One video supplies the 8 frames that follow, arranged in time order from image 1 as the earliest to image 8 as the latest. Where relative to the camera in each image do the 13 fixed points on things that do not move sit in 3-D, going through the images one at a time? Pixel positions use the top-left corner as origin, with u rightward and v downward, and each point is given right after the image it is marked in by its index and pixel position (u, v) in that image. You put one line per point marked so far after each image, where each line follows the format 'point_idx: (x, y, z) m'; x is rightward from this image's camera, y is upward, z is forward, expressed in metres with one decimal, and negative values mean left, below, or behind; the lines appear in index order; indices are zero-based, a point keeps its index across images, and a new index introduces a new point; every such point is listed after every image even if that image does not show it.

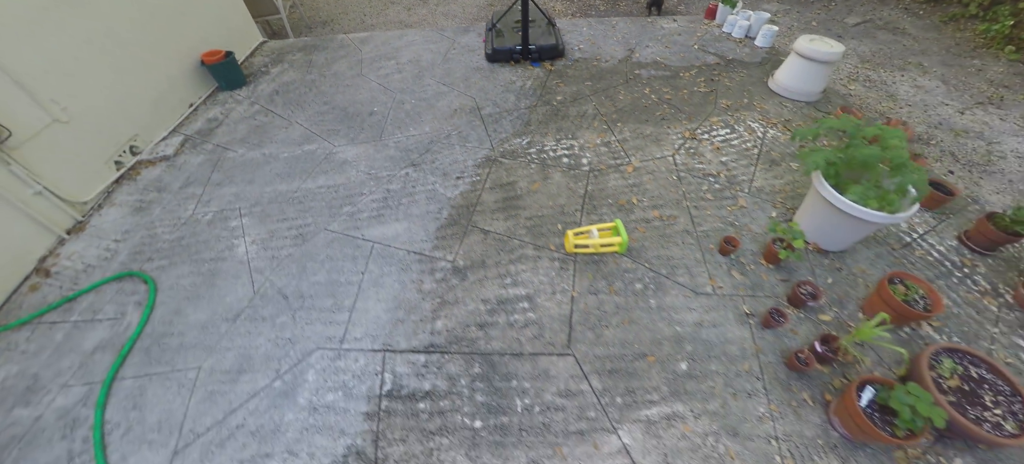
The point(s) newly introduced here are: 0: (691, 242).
0: (+1.1, -0.1, +2.2) m
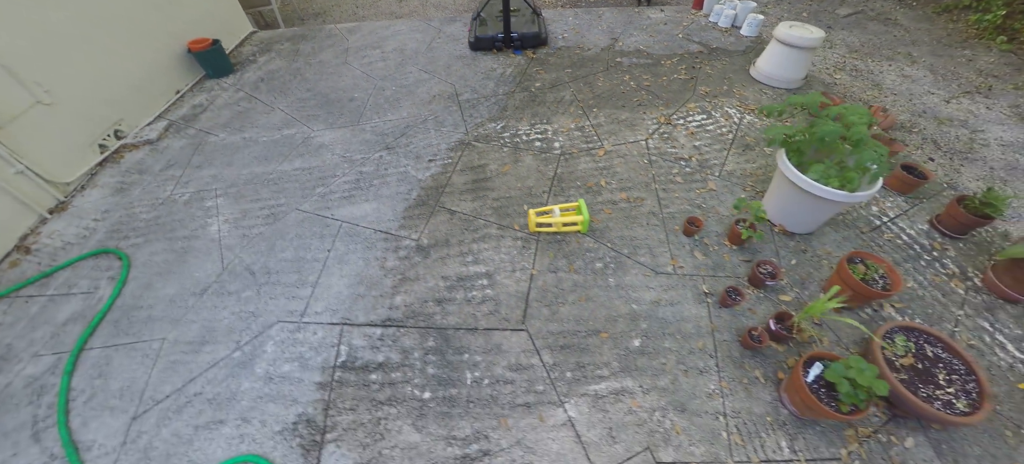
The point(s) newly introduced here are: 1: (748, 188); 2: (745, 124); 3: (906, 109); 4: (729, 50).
0: (+0.9, +0.1, +2.2) m
1: (+1.6, +0.3, +2.4) m
2: (+1.9, +0.9, +2.9) m
3: (+3.8, +1.2, +3.4) m
4: (+2.4, +2.0, +3.8) m
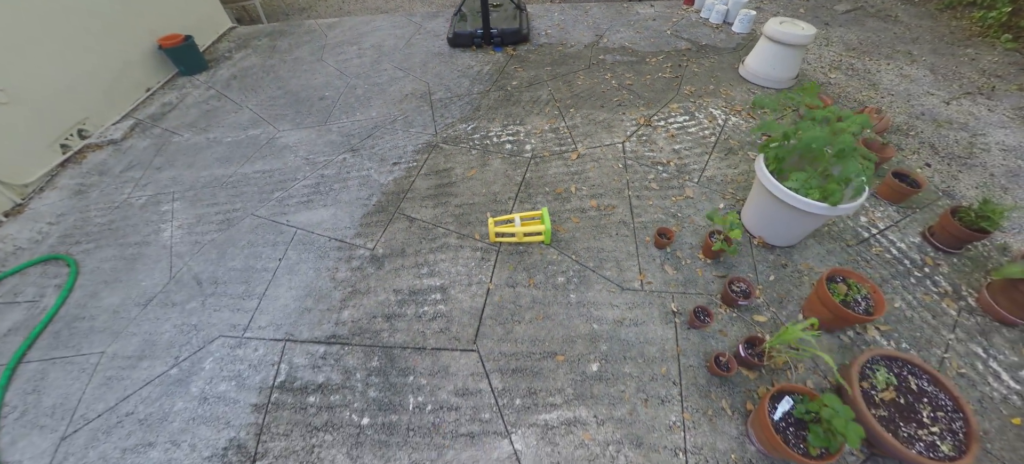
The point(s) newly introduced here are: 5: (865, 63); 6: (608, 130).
0: (+0.7, 0.0, +2.1) m
1: (+1.4, +0.2, +2.2) m
2: (+1.7, +0.8, +2.7) m
3: (+3.6, +1.1, +3.2) m
4: (+2.2, +1.9, +3.6) m
5: (+3.8, +1.8, +3.8) m
6: (+0.7, +0.8, +2.7) m
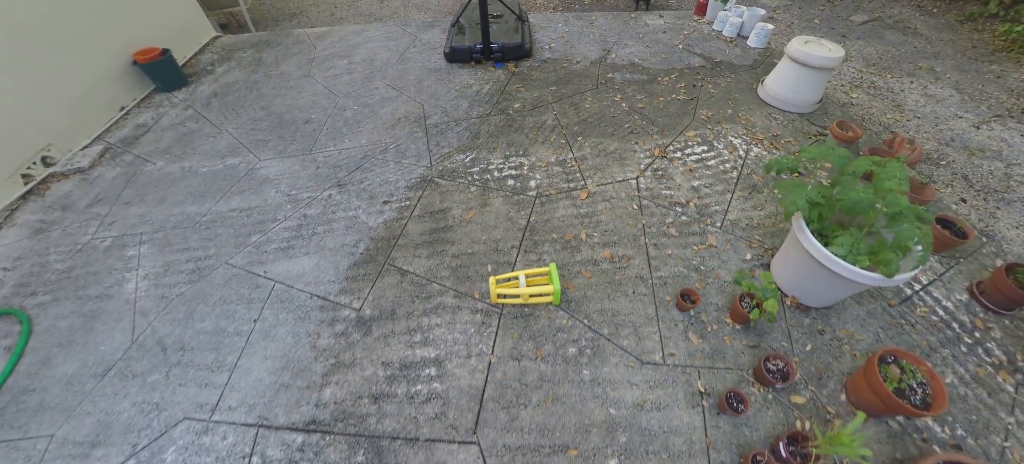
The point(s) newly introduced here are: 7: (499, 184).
0: (+0.7, -0.3, +1.8) m
1: (+1.4, -0.1, +2.0) m
2: (+1.7, +0.5, +2.5) m
3: (+3.6, +0.8, +3.0) m
4: (+2.2, +1.6, +3.4) m
5: (+3.8, +1.5, +3.6) m
6: (+0.8, +0.5, +2.4) m
7: (-0.1, +0.3, +2.3) m
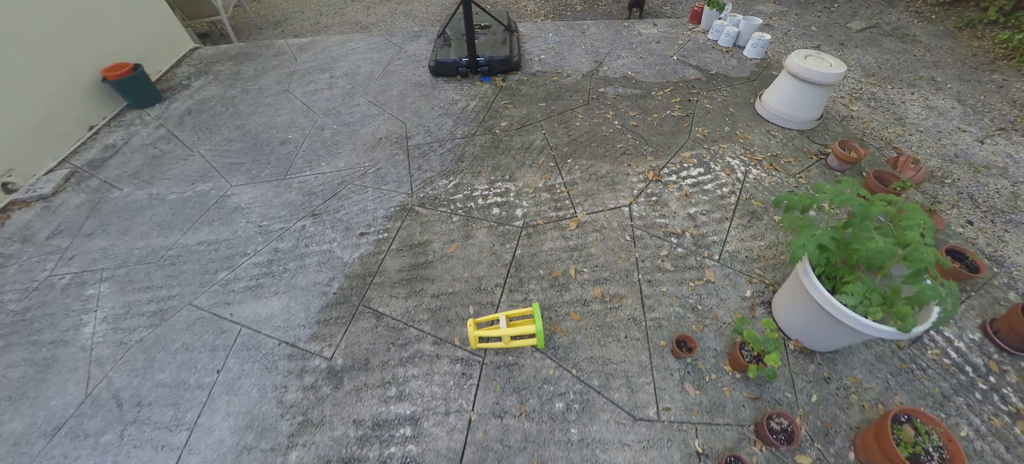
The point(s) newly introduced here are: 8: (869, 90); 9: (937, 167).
0: (+0.6, -0.5, +1.7) m
1: (+1.3, -0.3, +1.9) m
2: (+1.6, +0.4, +2.4) m
3: (+3.5, +0.7, +2.9) m
4: (+2.1, +1.4, +3.2) m
5: (+3.7, +1.4, +3.4) m
6: (+0.7, +0.3, +2.3) m
7: (-0.2, +0.1, +2.2) m
8: (+3.5, +1.4, +3.5) m
9: (+3.4, +0.5, +2.8) m
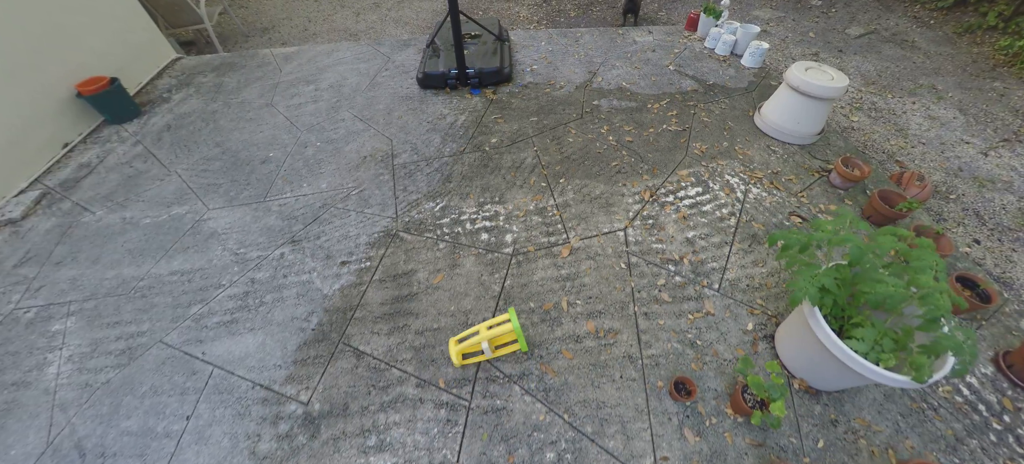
0: (+0.6, -0.7, +1.6) m
1: (+1.3, -0.4, +1.8) m
2: (+1.6, +0.2, +2.3) m
3: (+3.4, +0.5, +2.8) m
4: (+2.0, +1.3, +3.1) m
5: (+3.6, +1.3, +3.4) m
6: (+0.6, +0.1, +2.2) m
7: (-0.2, 0.0, +2.1) m
8: (+3.5, +1.3, +3.4) m
9: (+3.3, +0.4, +2.7) m
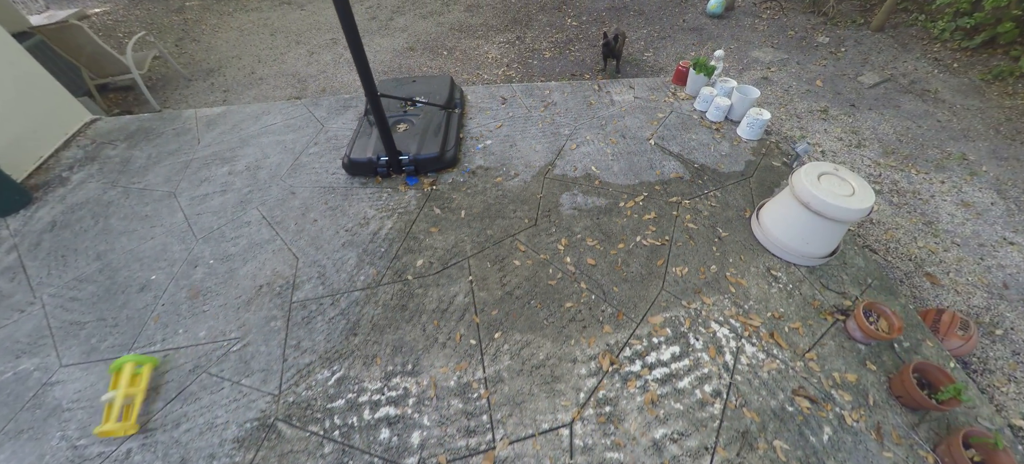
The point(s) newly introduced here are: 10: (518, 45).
0: (+0.1, -1.6, +1.1) m
1: (+0.9, -1.3, +1.3) m
2: (+1.2, -0.7, +1.8) m
3: (+3.0, -0.3, +2.3) m
4: (+1.6, +0.5, +2.6) m
5: (+3.2, +0.4, +2.8) m
6: (+0.2, -0.7, +1.7) m
7: (-0.7, -0.9, +1.6) m
8: (+3.0, +0.4, +2.8) m
9: (+2.9, -0.5, +2.1) m
10: (+0.1, +2.4, +4.5) m
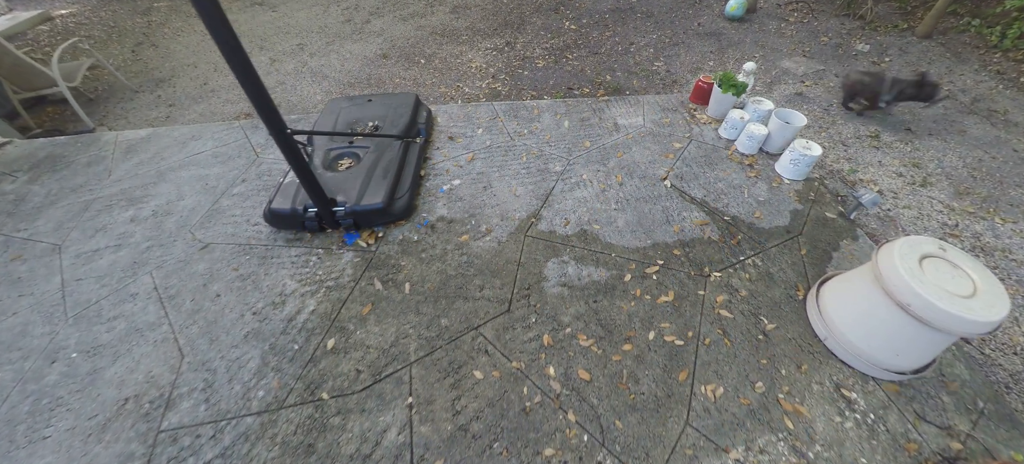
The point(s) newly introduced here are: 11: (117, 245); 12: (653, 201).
0: (0.0, -2.0, +0.5) m
1: (+0.7, -1.7, +0.7) m
2: (+1.0, -1.1, +1.2) m
3: (+2.9, -0.7, +1.6) m
4: (+1.4, 0.0, +2.0) m
5: (+3.1, 0.0, +2.2) m
6: (0.0, -1.2, +1.1) m
7: (-0.8, -1.4, +1.0) m
8: (+2.9, 0.0, +2.2) m
9: (+2.7, -0.9, +1.5) m
10: (-0.1, +2.0, +3.9) m
11: (-2.4, -0.1, +2.1) m
12: (+0.8, +0.2, +2.1) m
